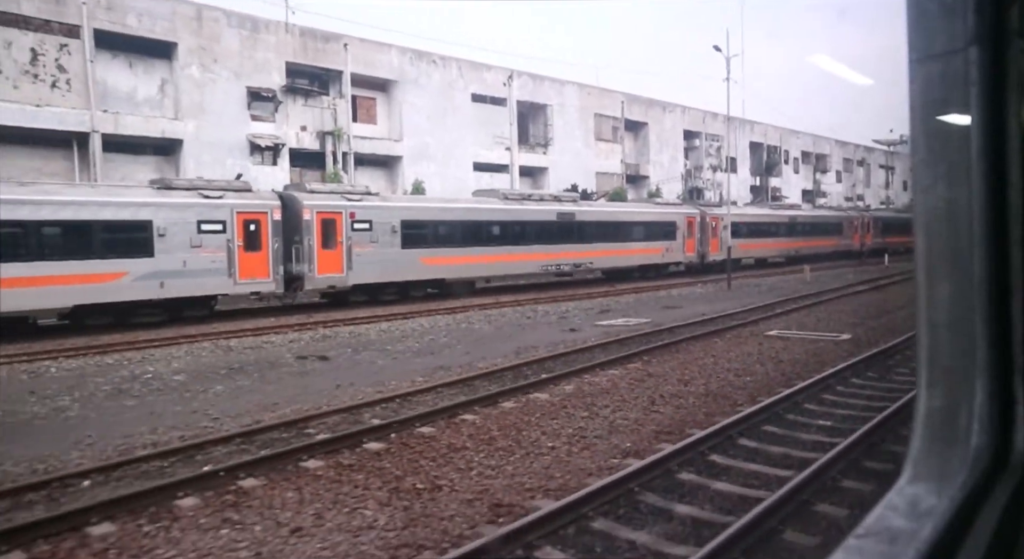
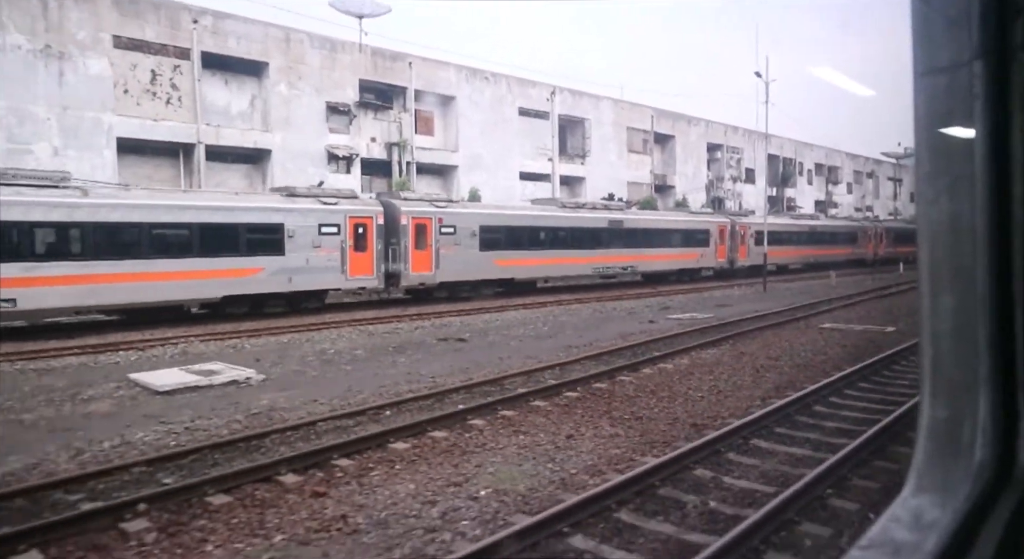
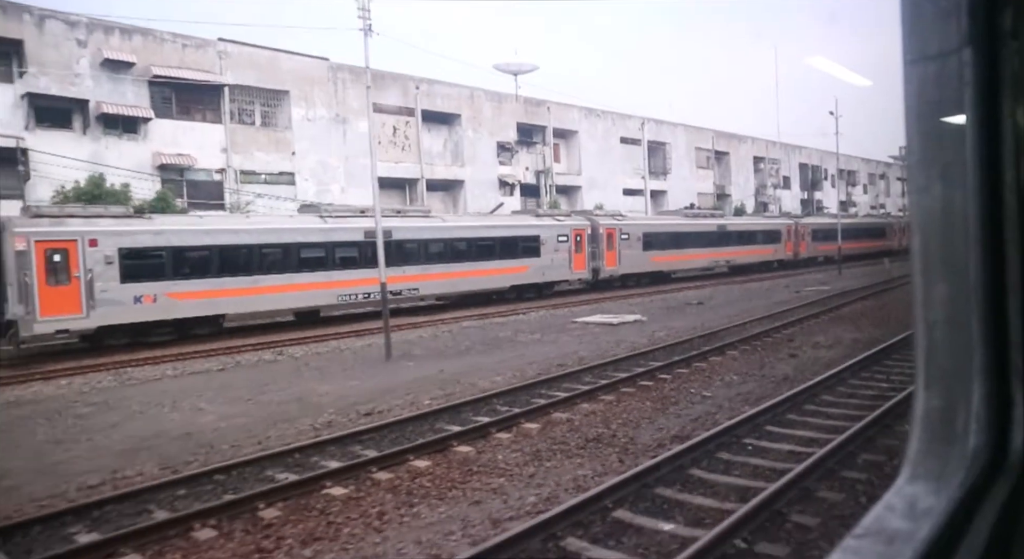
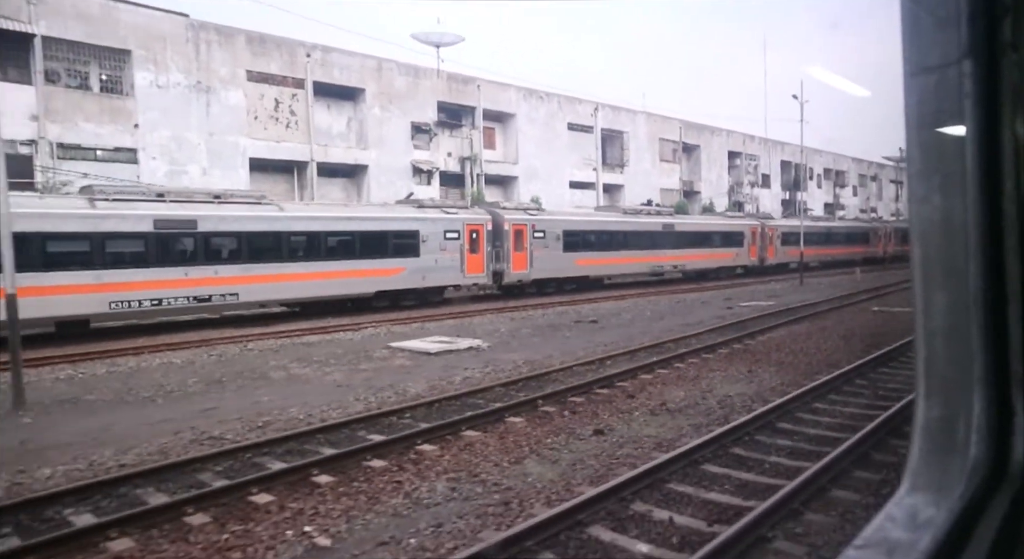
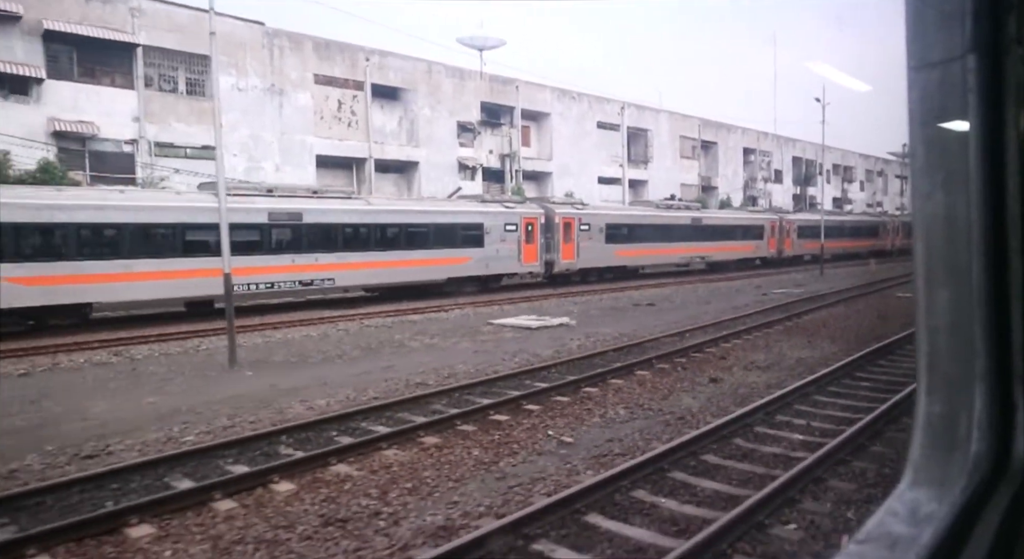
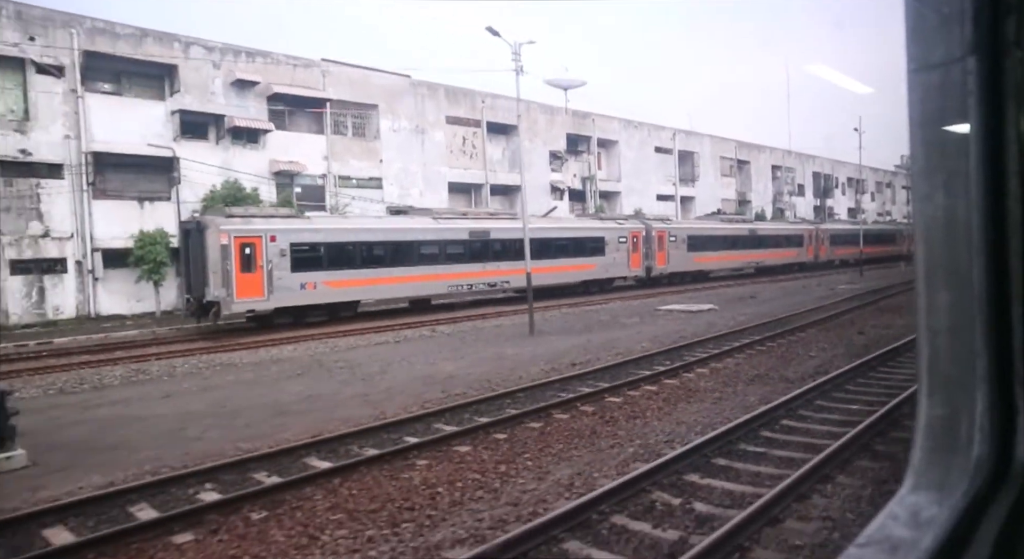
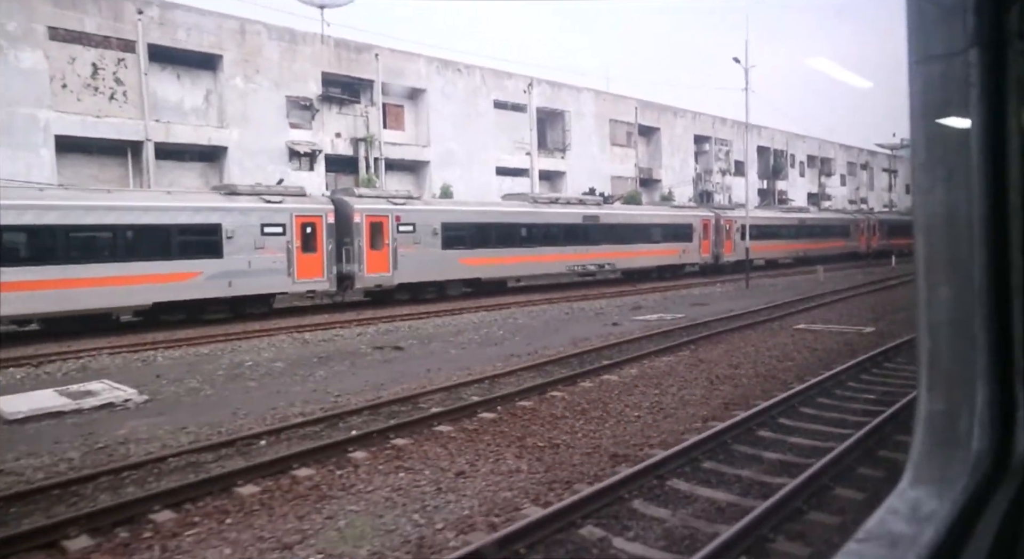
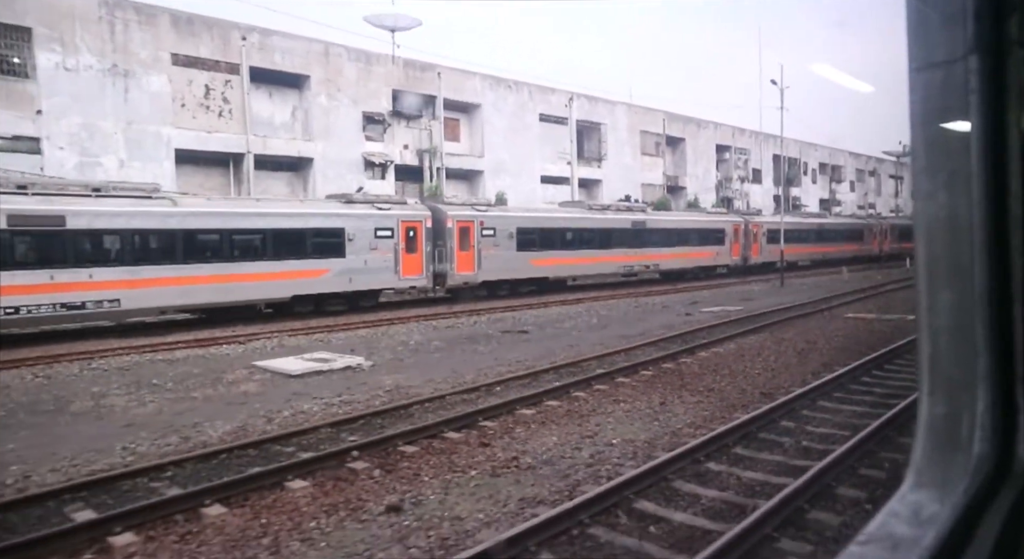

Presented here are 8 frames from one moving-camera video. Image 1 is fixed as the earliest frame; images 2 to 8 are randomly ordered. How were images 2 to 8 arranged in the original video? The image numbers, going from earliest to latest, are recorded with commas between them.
7, 2, 8, 4, 5, 3, 6
